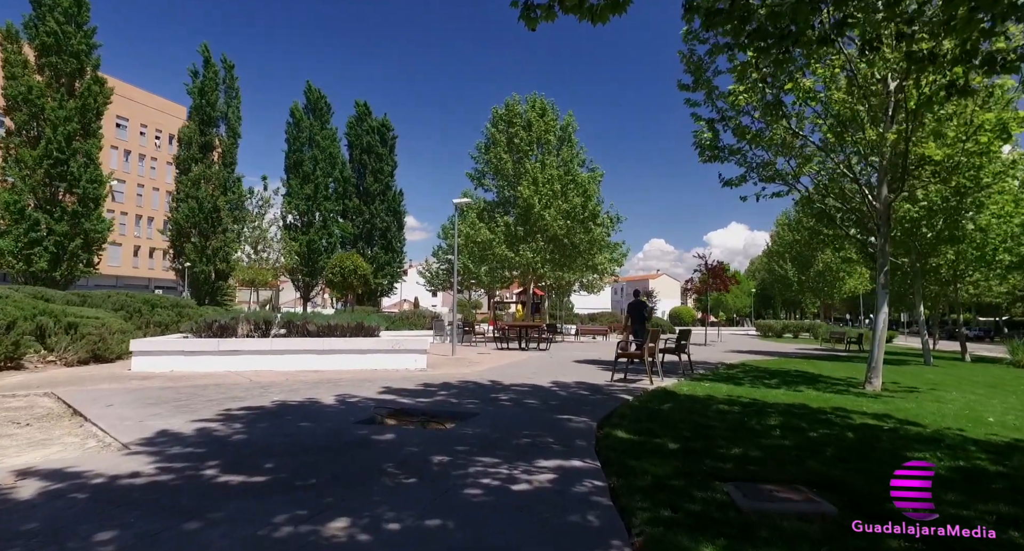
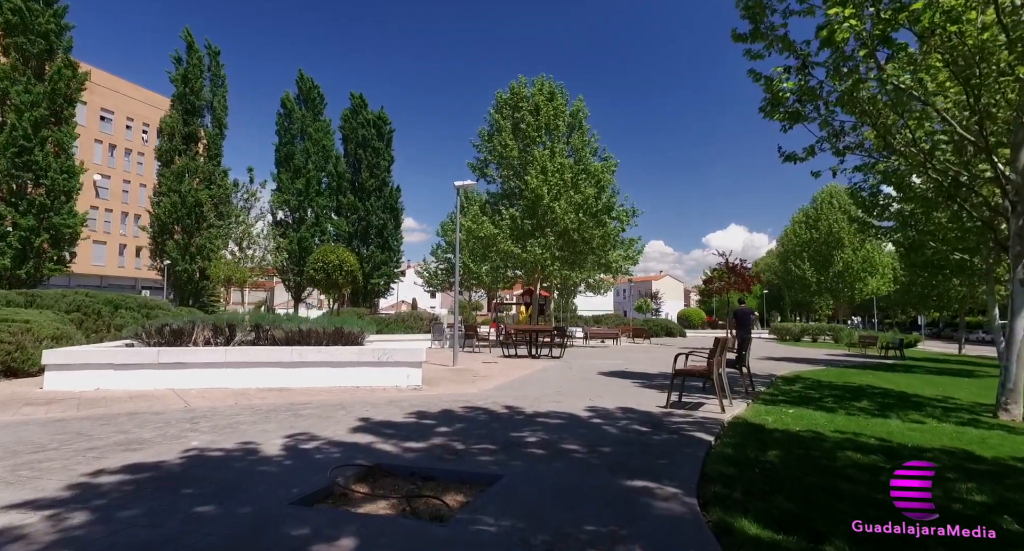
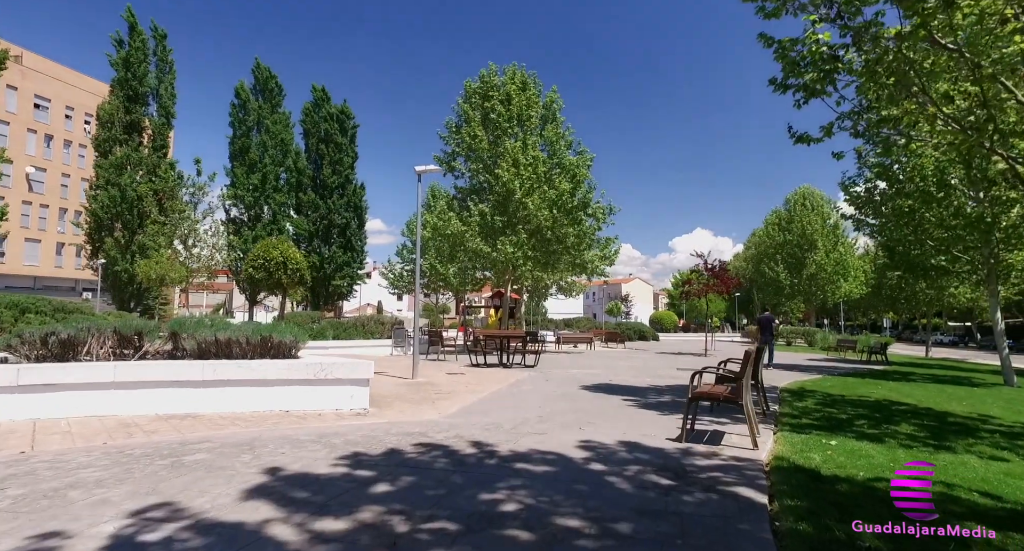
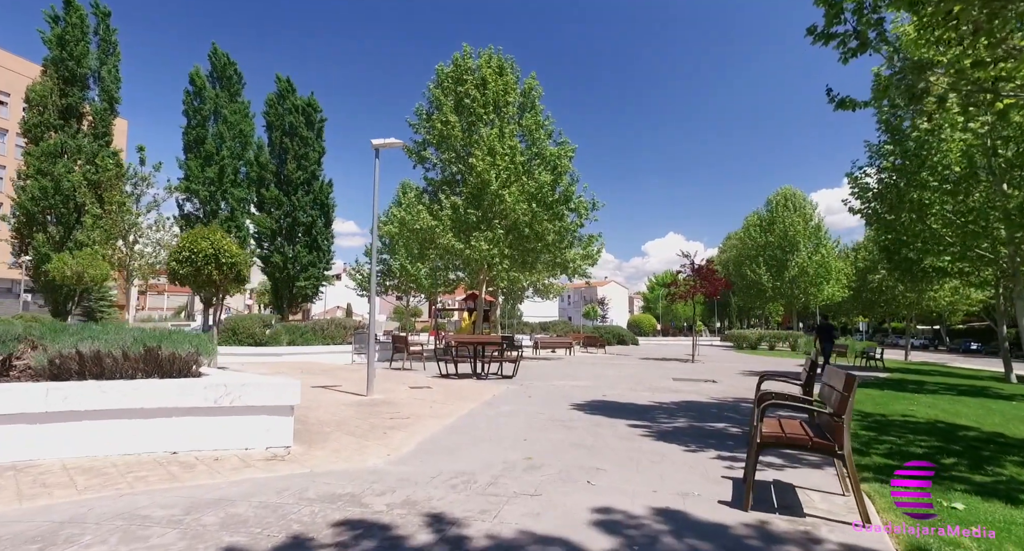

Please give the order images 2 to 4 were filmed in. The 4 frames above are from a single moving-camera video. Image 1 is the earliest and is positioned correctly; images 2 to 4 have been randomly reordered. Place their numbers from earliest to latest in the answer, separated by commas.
2, 3, 4
